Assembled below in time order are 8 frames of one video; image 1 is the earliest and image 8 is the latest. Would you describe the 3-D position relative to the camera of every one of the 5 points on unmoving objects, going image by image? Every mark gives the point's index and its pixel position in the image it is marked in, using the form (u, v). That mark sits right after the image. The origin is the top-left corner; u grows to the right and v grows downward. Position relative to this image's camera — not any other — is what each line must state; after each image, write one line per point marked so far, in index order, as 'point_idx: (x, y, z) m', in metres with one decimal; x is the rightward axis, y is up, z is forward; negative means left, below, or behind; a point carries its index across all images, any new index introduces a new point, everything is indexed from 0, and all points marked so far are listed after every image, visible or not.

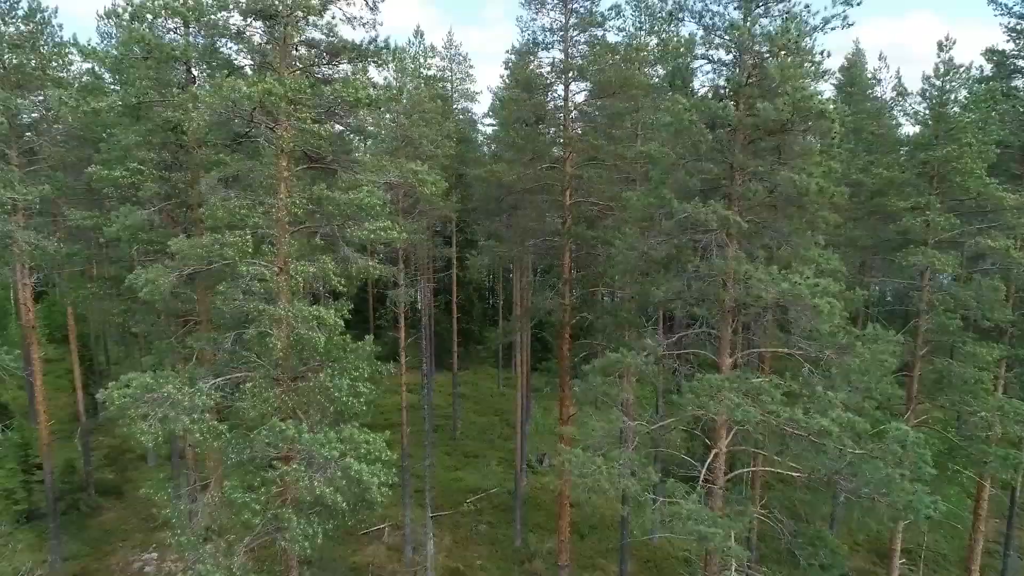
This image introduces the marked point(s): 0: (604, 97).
0: (+1.3, +2.6, +13.1) m
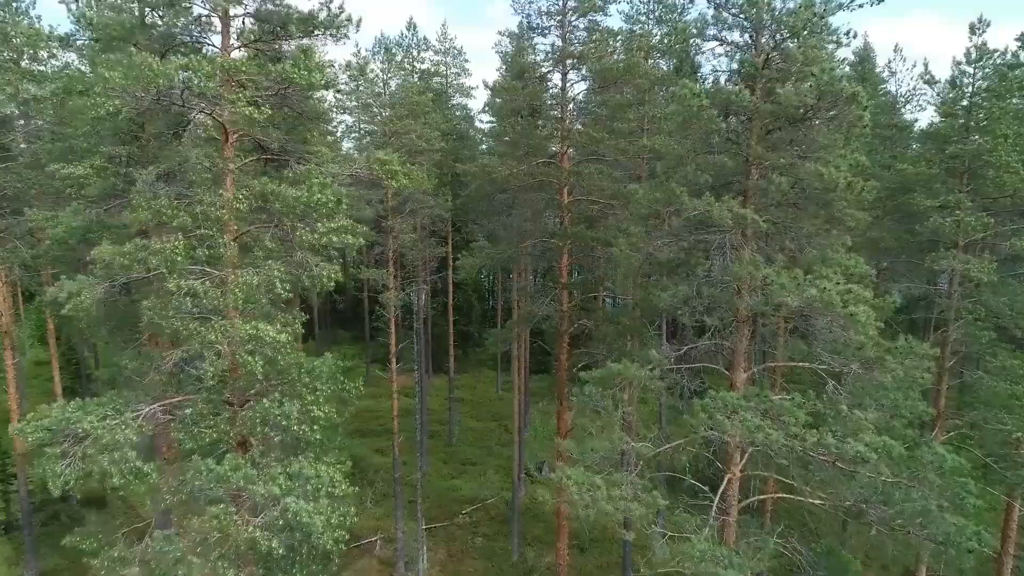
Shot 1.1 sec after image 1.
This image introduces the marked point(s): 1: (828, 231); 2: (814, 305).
0: (+1.2, +2.5, +12.1) m
1: (+2.8, +0.5, +8.7) m
2: (+2.5, -0.1, +7.9) m
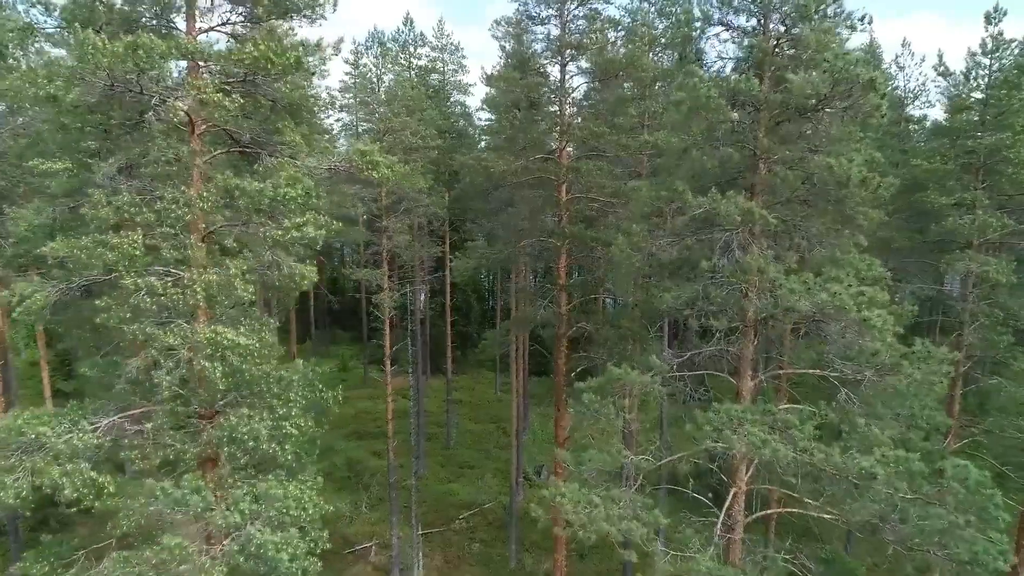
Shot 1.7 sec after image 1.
0: (+1.1, +2.5, +11.6) m
1: (+2.8, +0.5, +8.1) m
2: (+2.4, -0.2, +7.4) m
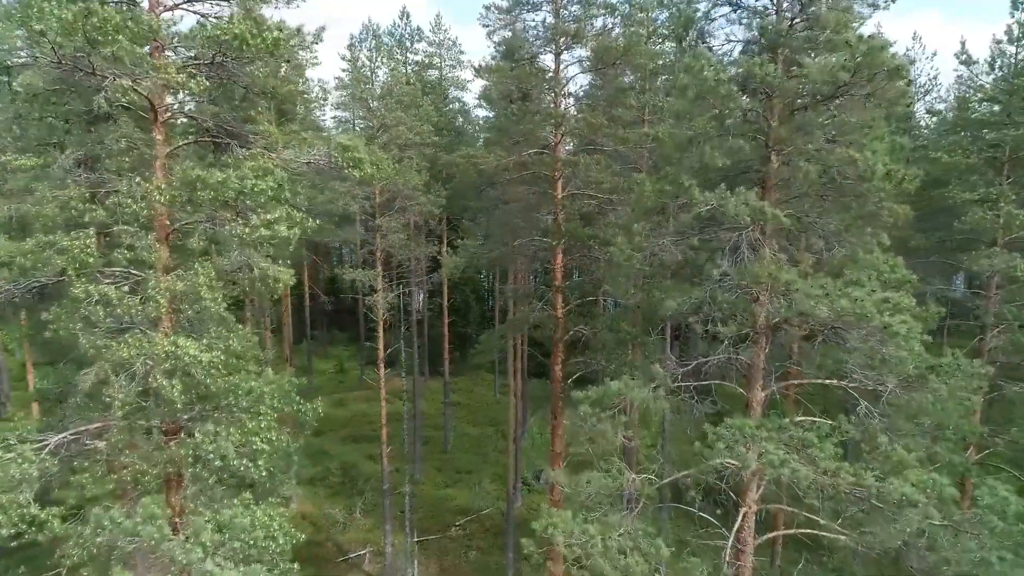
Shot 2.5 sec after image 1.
0: (+1.0, +2.5, +10.9) m
1: (+2.7, +0.5, +7.5) m
2: (+2.3, -0.2, +6.7) m
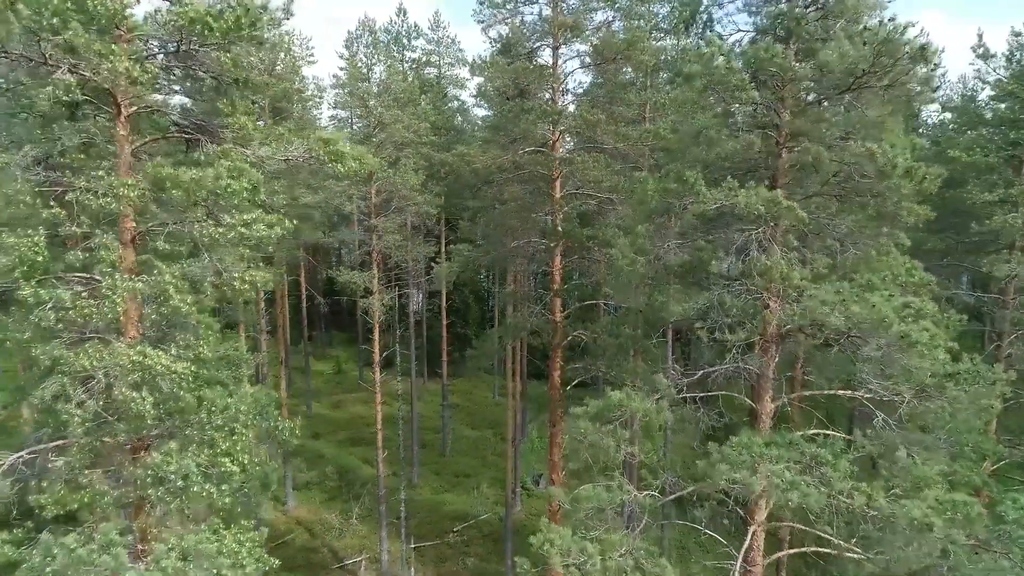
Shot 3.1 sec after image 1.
0: (+1.0, +2.4, +10.4) m
1: (+2.7, +0.4, +7.0) m
2: (+2.3, -0.2, +6.2) m
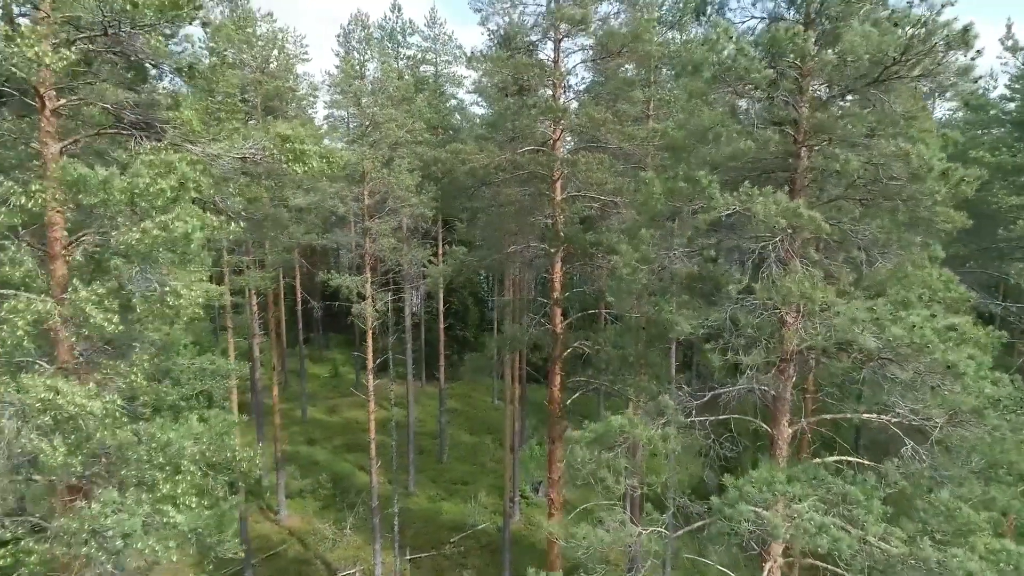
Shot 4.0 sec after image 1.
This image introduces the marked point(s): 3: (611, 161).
0: (+0.9, +2.3, +9.8) m
1: (+2.6, +0.3, +6.3) m
2: (+2.2, -0.3, +5.6) m
3: (+1.0, +1.3, +10.3) m
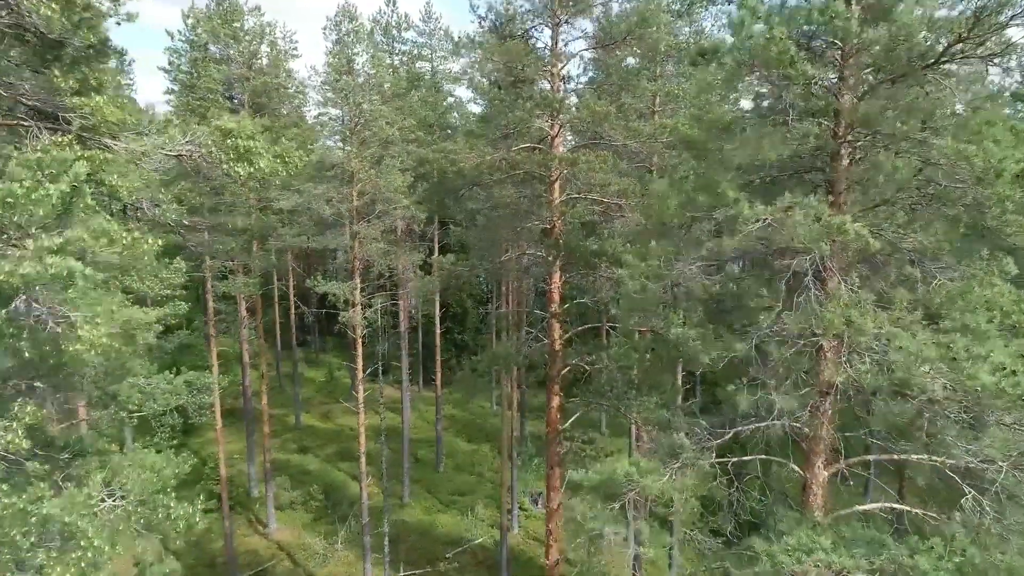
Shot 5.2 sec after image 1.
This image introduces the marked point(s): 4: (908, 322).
0: (+0.9, +2.2, +8.8) m
1: (+2.5, +0.2, +5.4) m
2: (+2.2, -0.4, +4.6) m
3: (+1.0, +1.2, +9.3) m
4: (+2.1, -0.2, +5.1) m
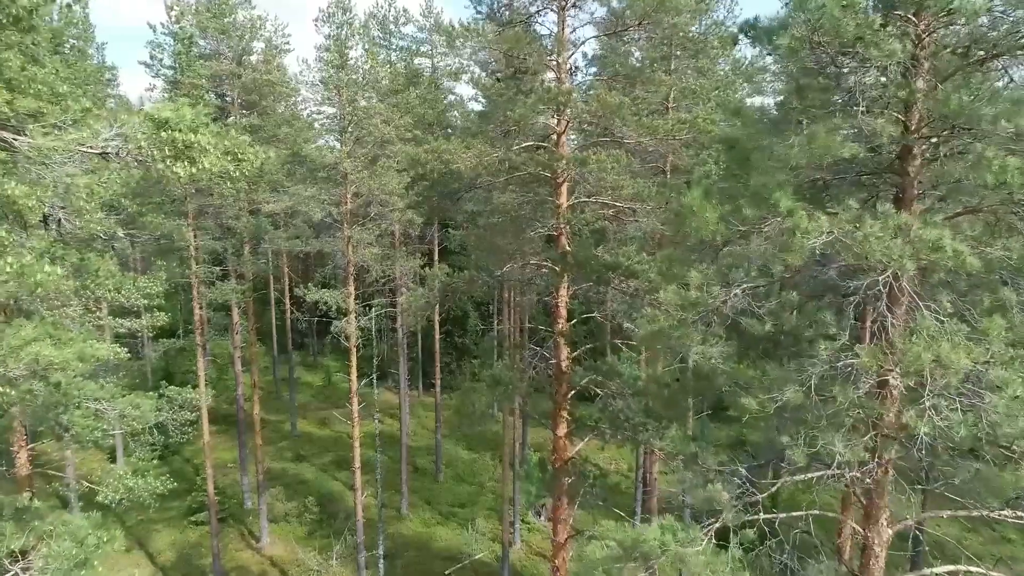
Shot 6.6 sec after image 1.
0: (+0.9, +2.1, +7.9) m
1: (+2.6, +0.1, +4.5) m
2: (+2.2, -0.6, +3.7) m
3: (+1.0, +1.1, +8.4) m
4: (+2.1, -0.3, +4.2) m
